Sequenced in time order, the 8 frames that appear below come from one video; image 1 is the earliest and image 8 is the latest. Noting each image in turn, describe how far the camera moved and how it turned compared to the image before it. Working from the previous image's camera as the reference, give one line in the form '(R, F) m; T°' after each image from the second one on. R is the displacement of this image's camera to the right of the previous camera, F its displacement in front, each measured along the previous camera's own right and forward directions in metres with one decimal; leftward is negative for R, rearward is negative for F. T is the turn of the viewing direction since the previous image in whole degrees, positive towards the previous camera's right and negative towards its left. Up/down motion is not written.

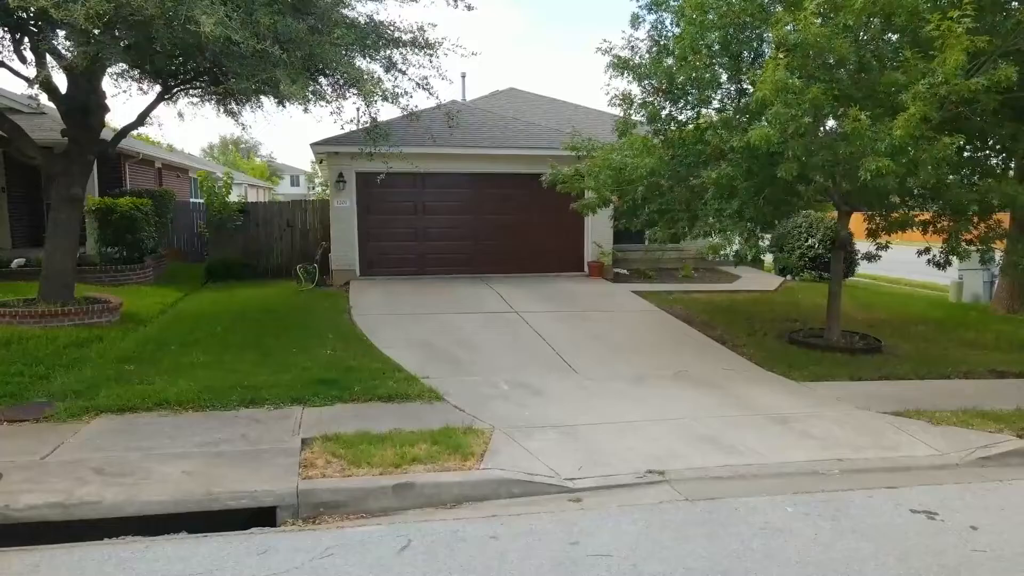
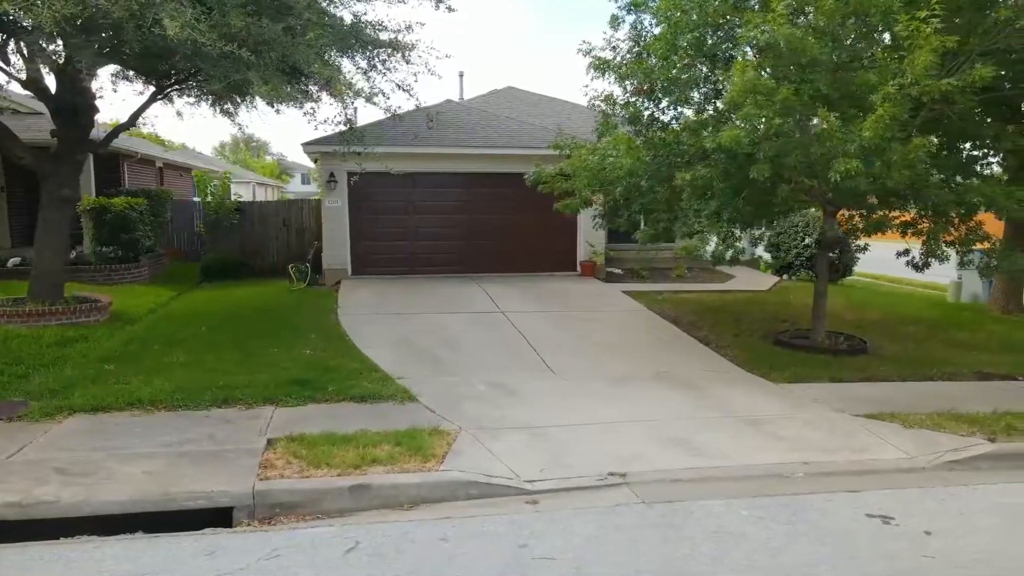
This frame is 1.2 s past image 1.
(+0.4, 0.0) m; -1°
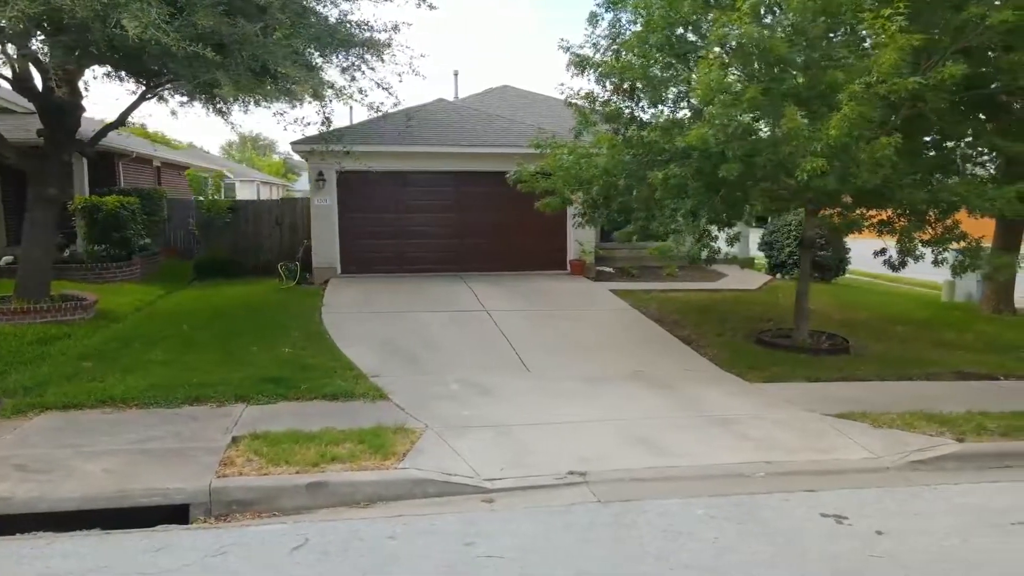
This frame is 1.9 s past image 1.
(+0.4, 0.0) m; -1°
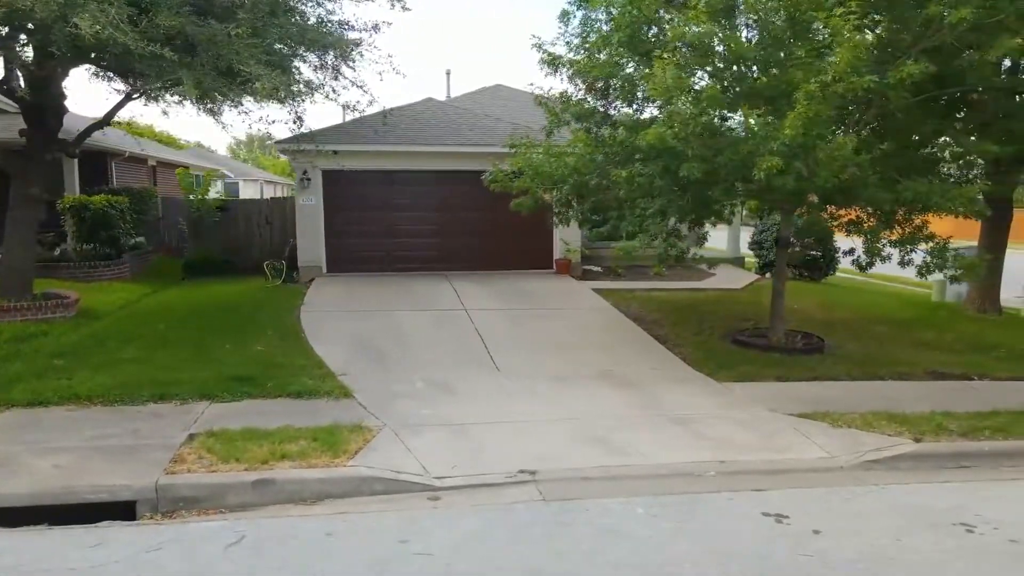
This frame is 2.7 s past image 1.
(+0.5, 0.0) m; -1°
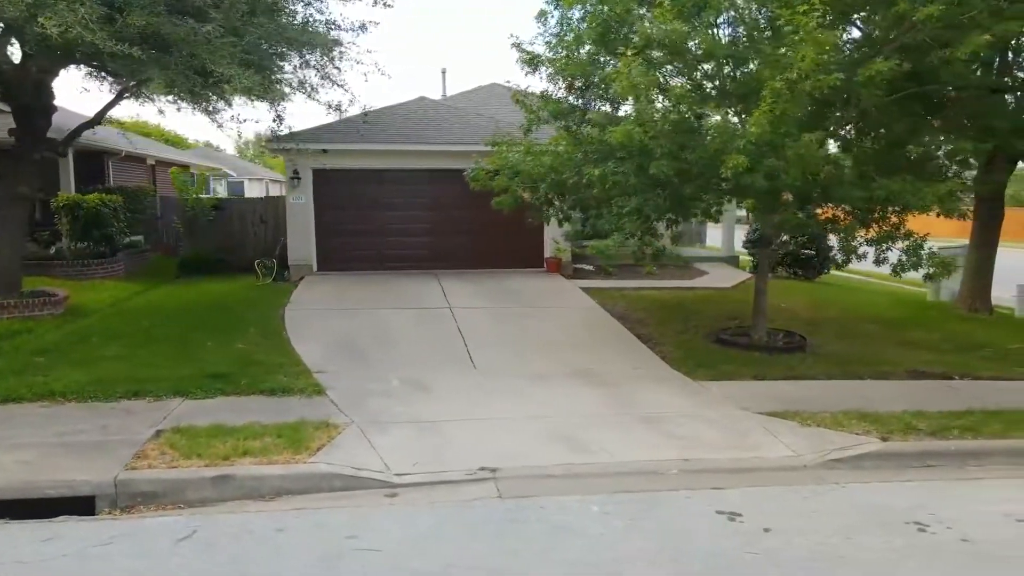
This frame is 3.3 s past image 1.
(+0.4, 0.0) m; -1°
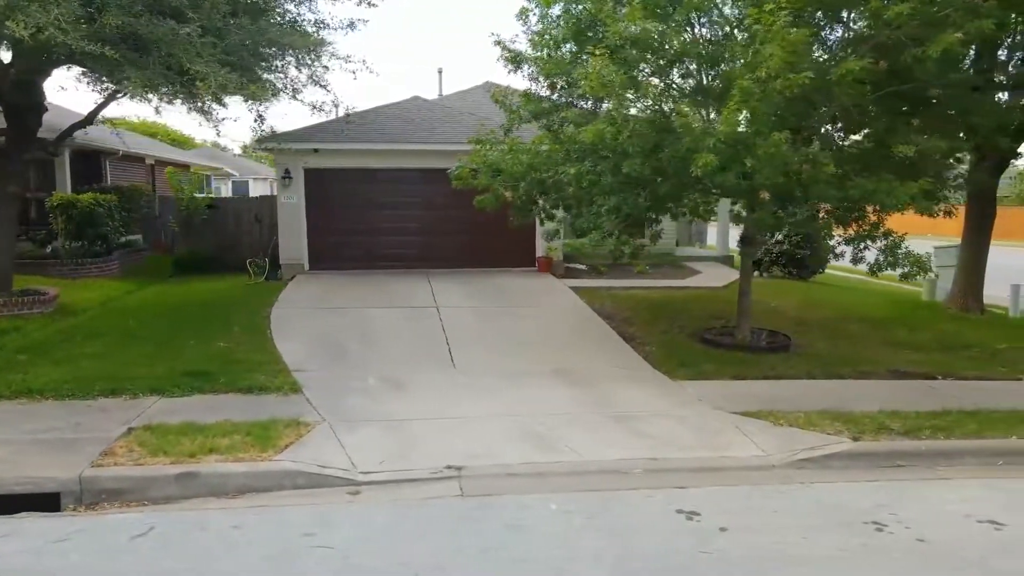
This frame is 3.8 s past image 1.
(+0.3, 0.0) m; -1°
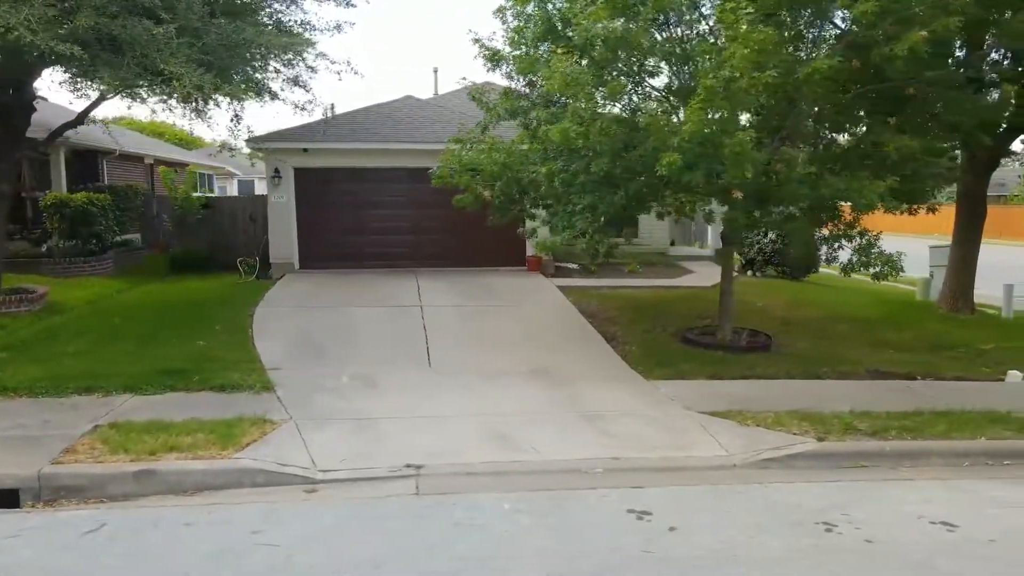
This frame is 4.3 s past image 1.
(+0.4, 0.0) m; -1°
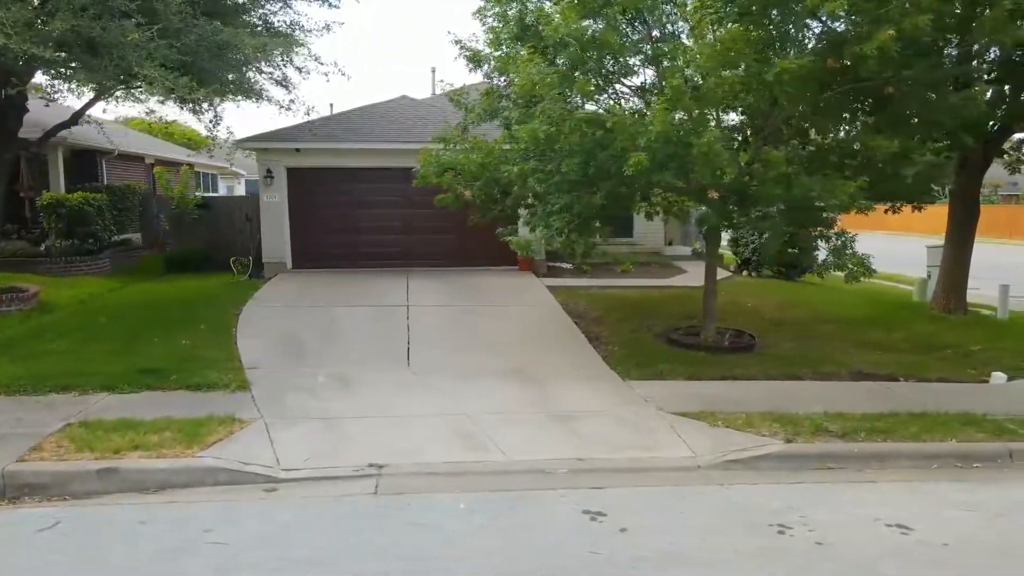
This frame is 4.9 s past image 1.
(+0.4, 0.0) m; -1°
